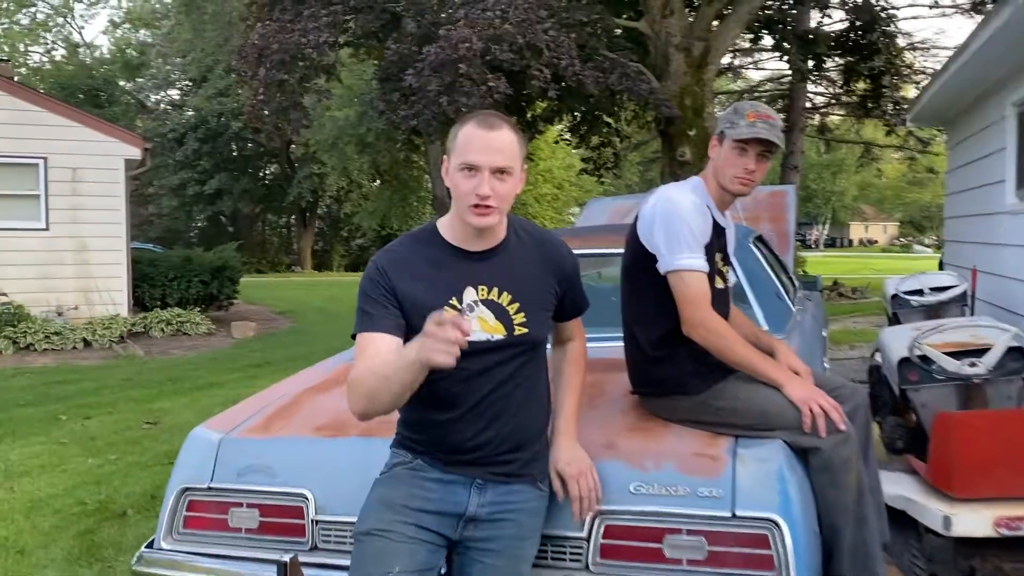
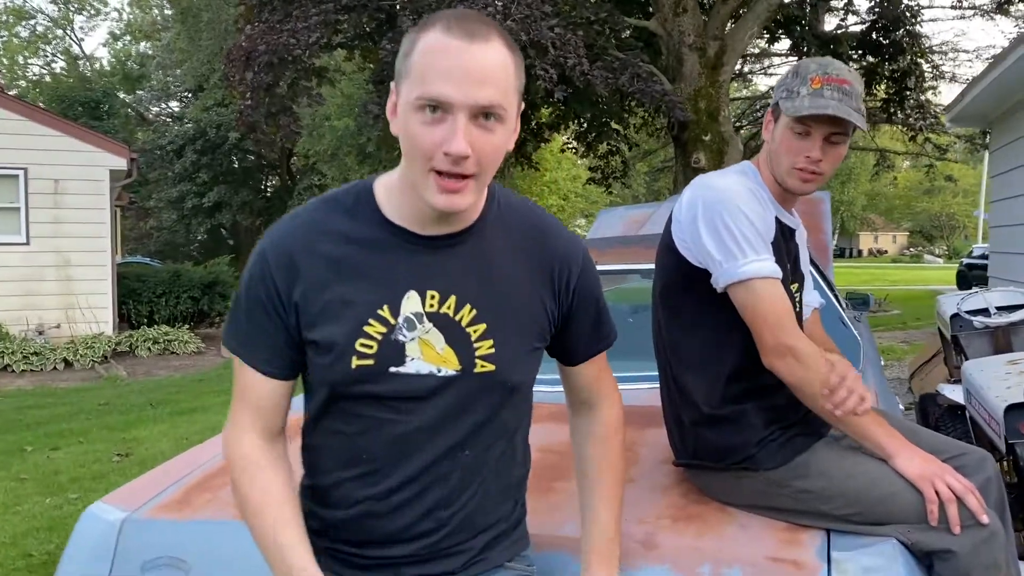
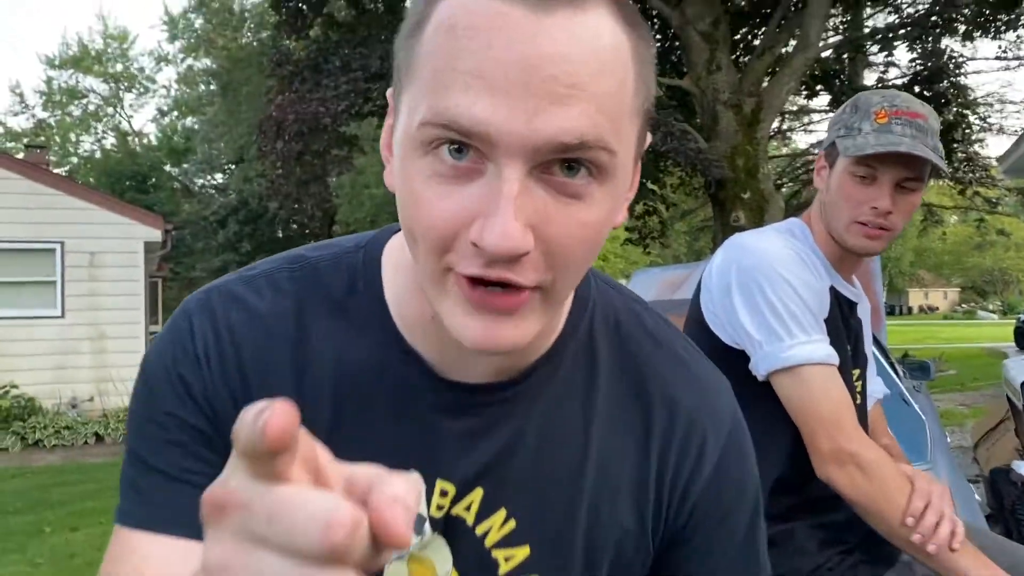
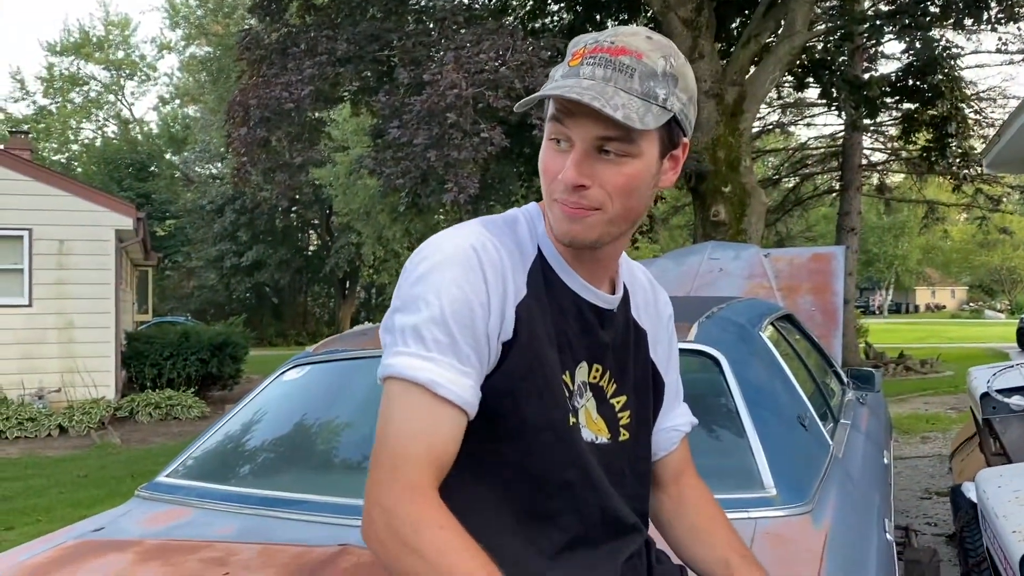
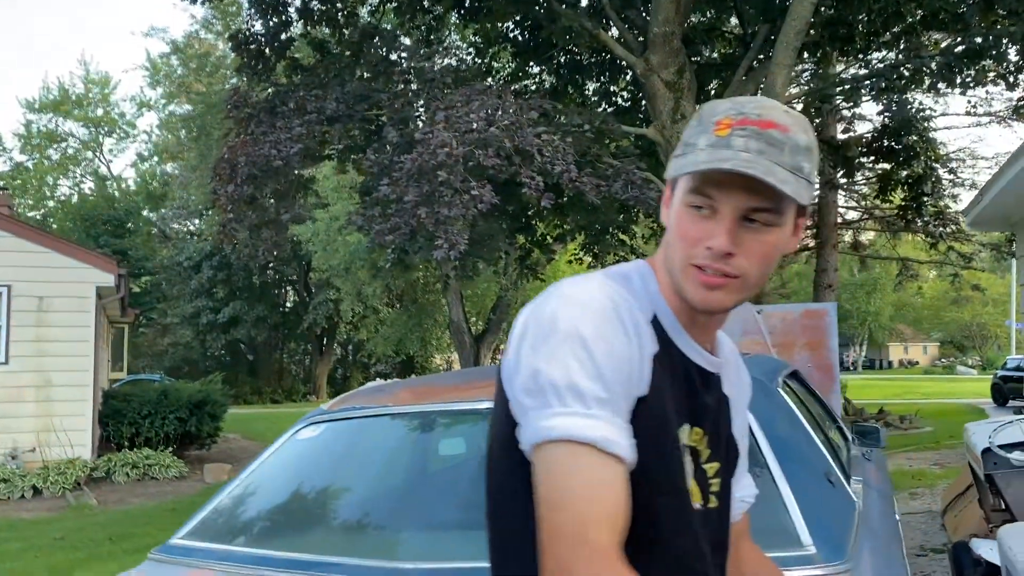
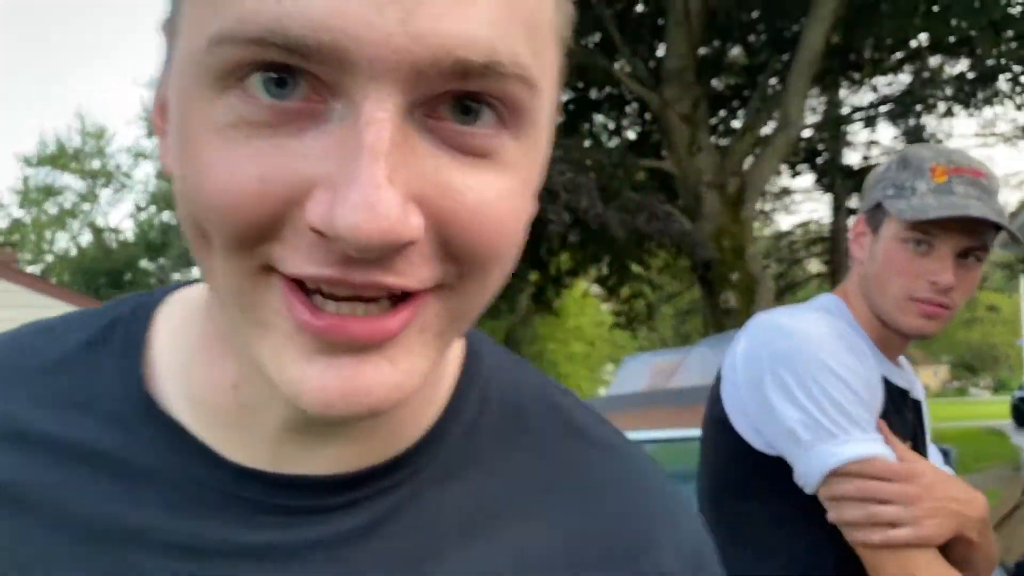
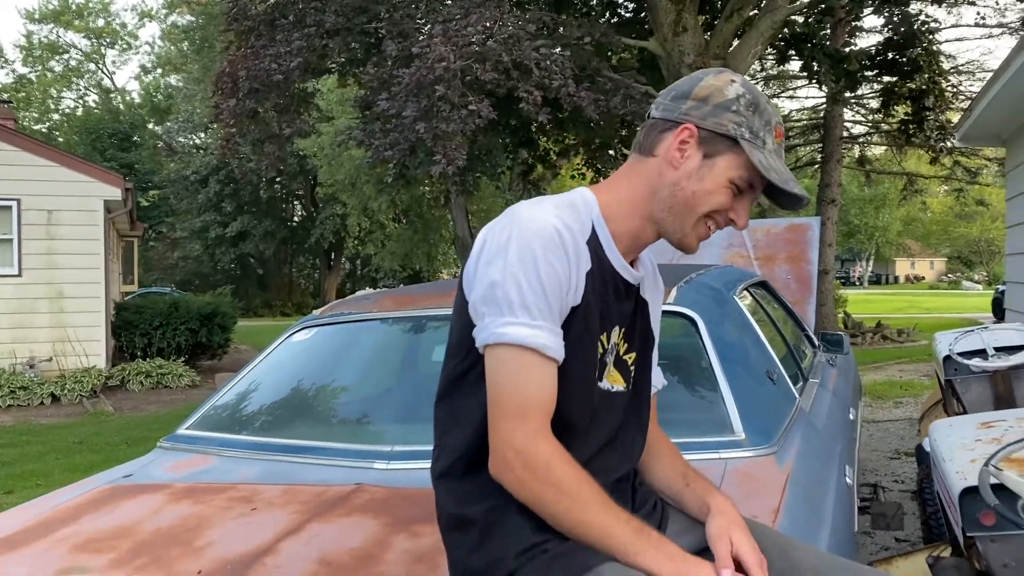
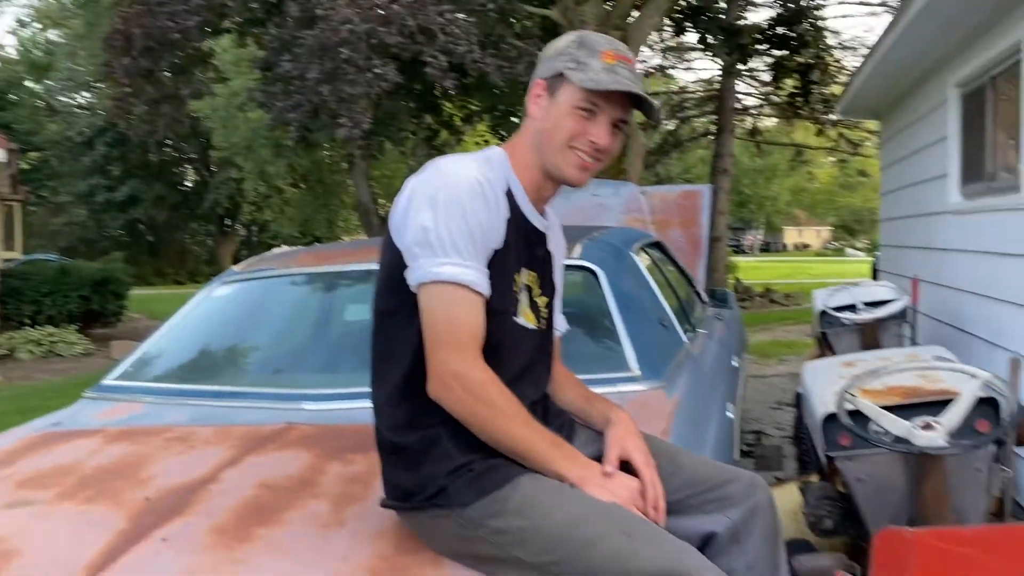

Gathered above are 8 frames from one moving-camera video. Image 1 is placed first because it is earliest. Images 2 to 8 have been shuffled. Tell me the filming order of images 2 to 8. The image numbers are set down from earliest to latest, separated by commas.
2, 3, 6, 5, 4, 7, 8
